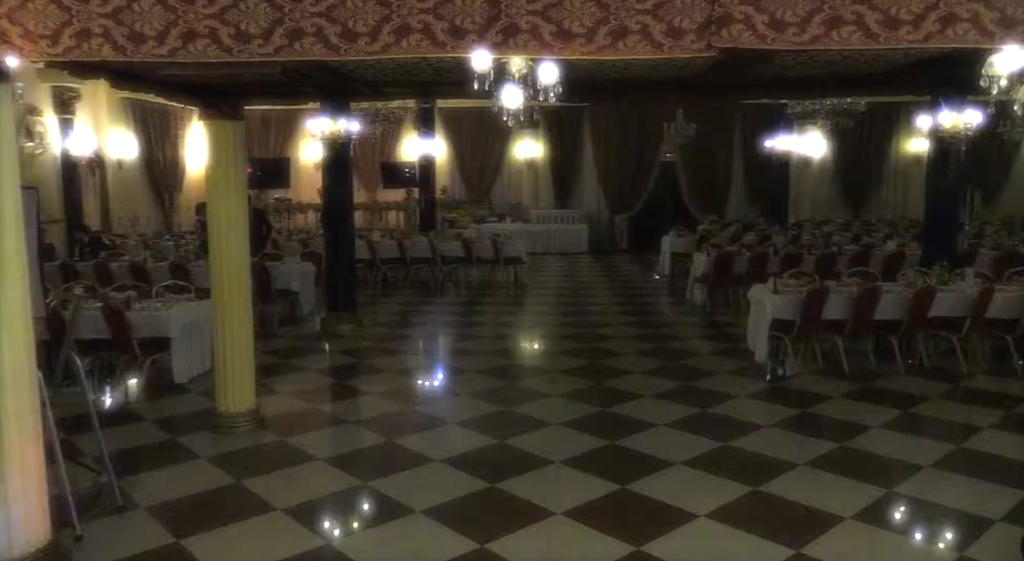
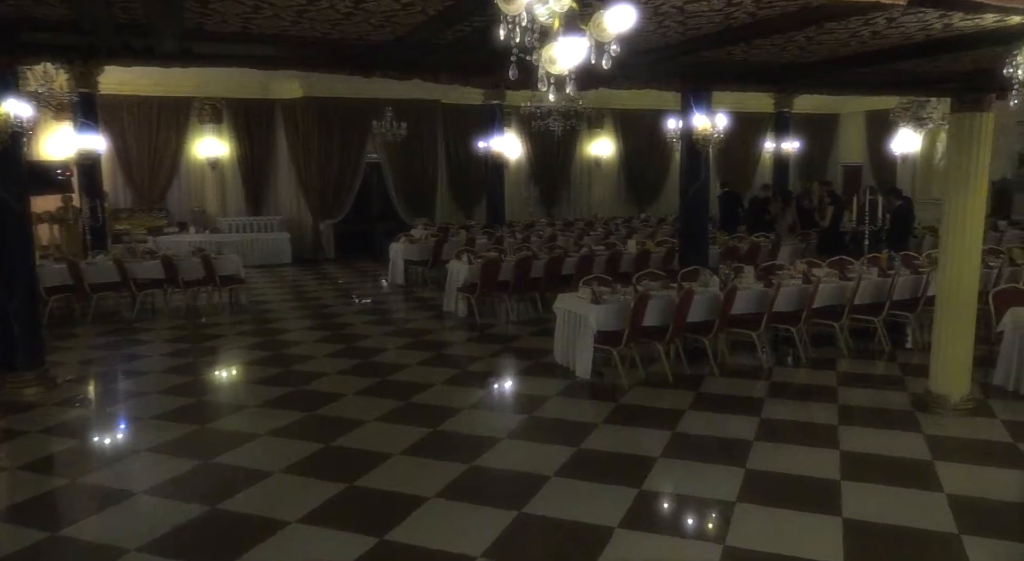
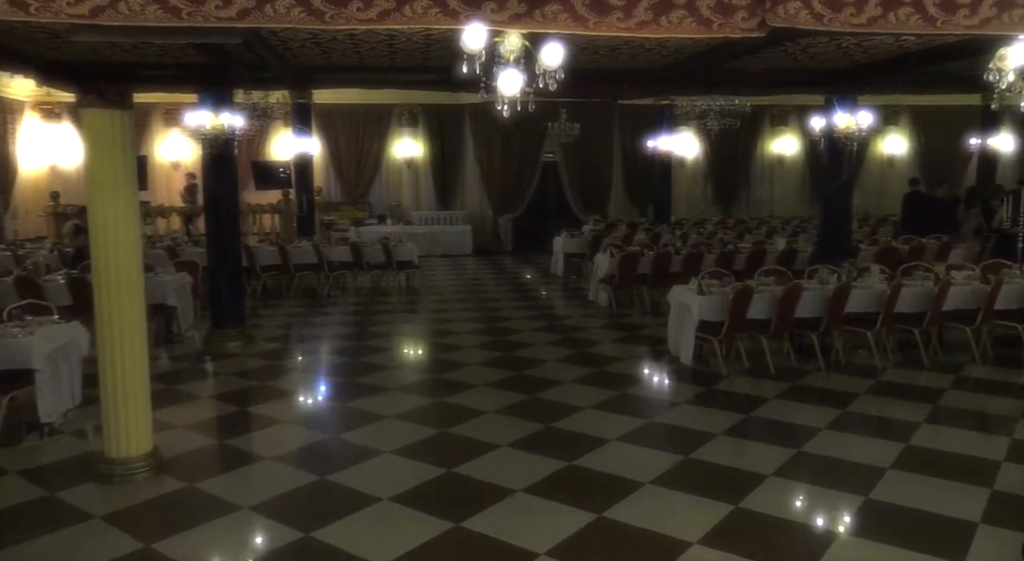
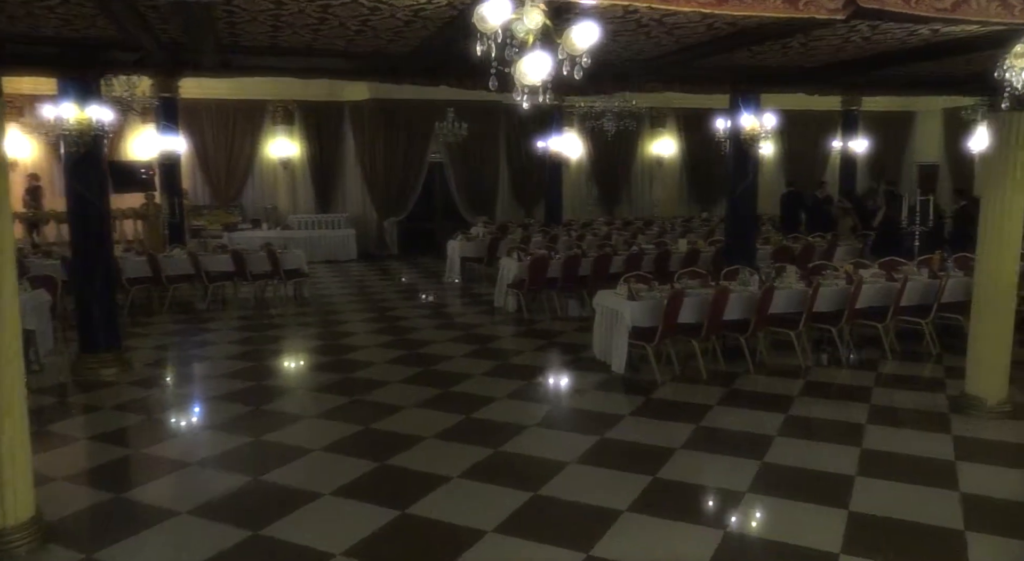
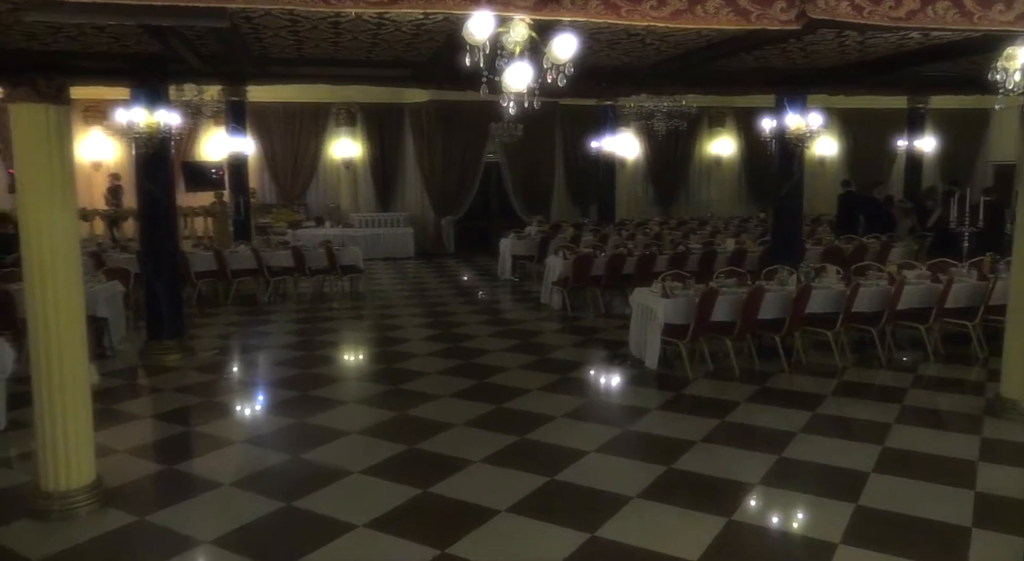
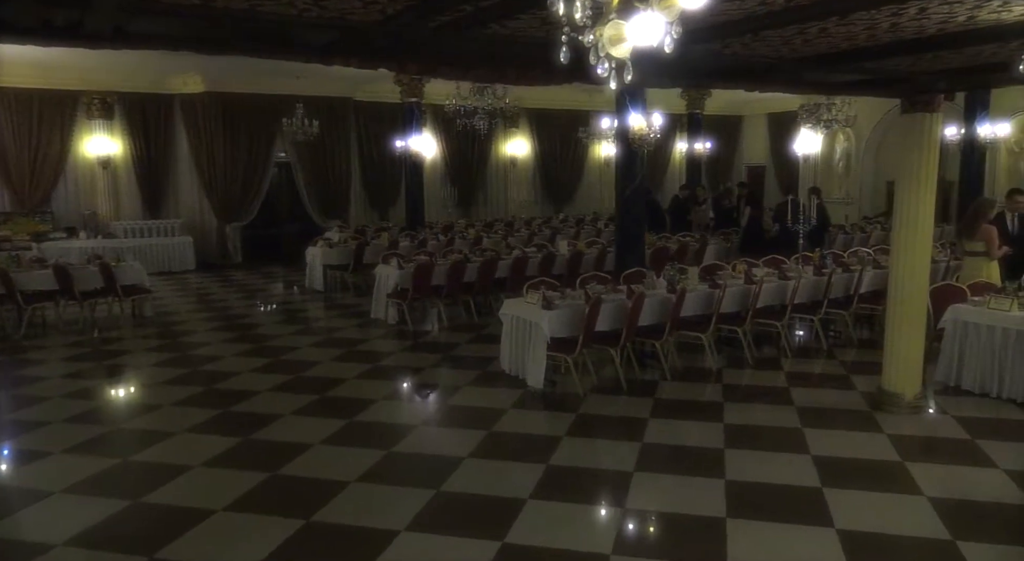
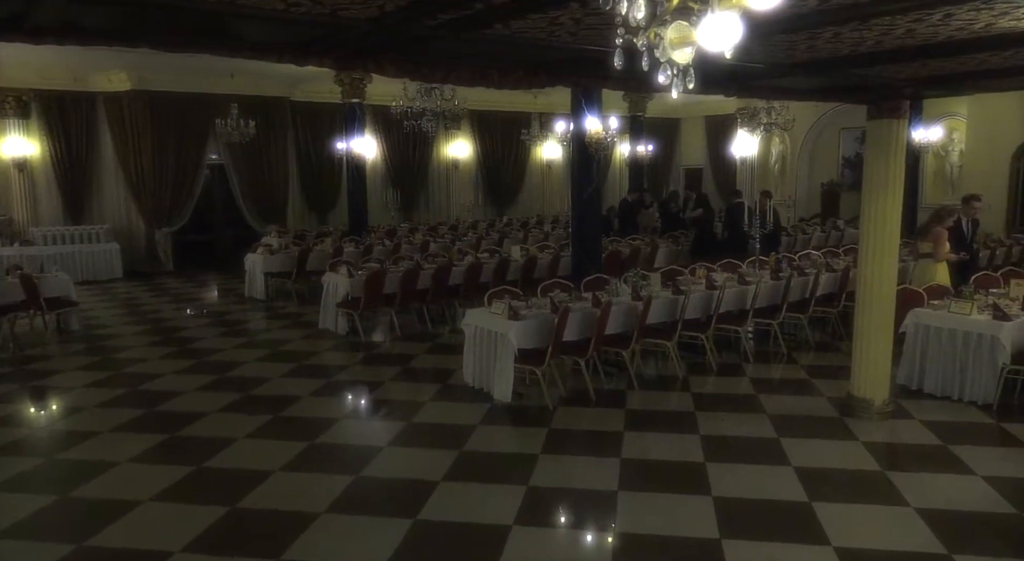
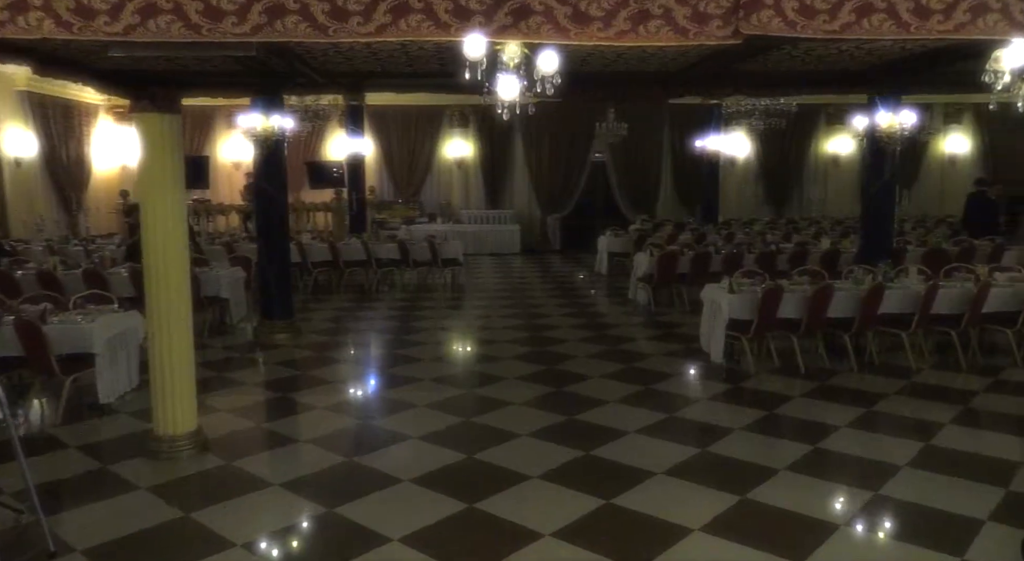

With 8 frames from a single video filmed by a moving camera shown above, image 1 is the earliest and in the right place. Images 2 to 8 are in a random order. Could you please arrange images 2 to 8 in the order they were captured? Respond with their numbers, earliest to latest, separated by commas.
8, 3, 5, 4, 2, 6, 7
